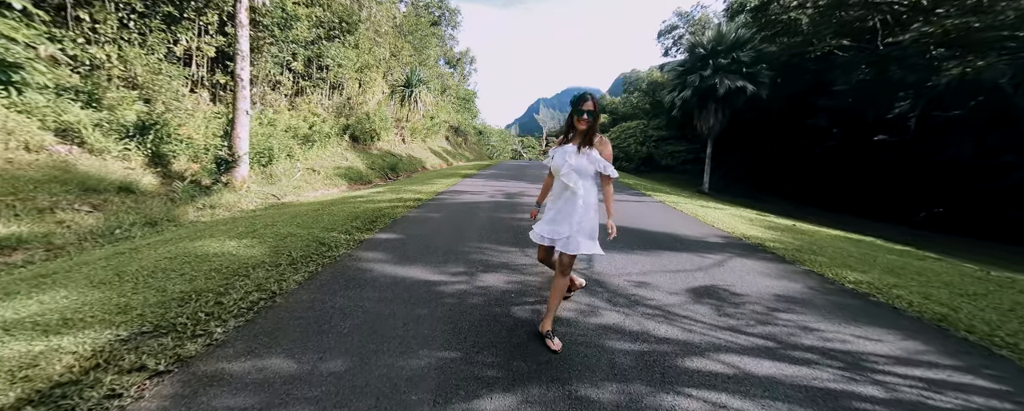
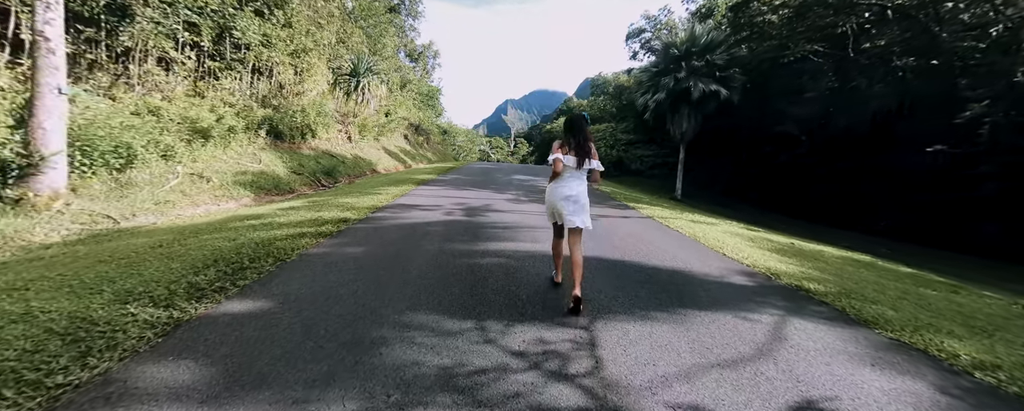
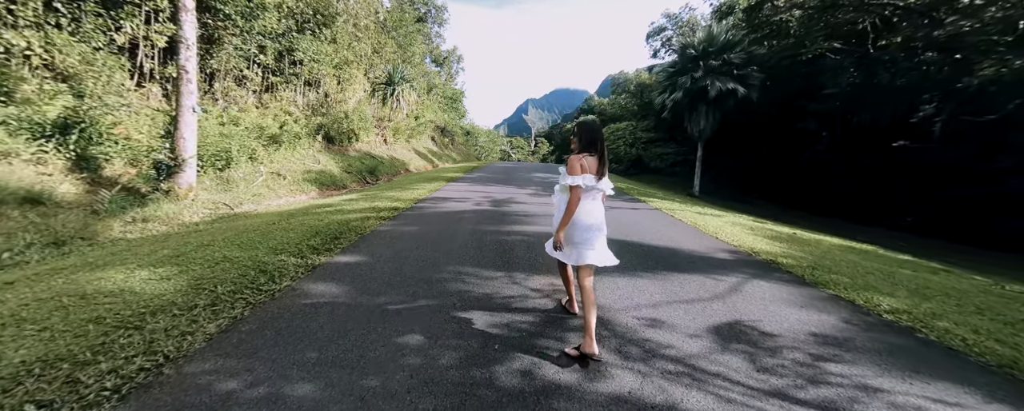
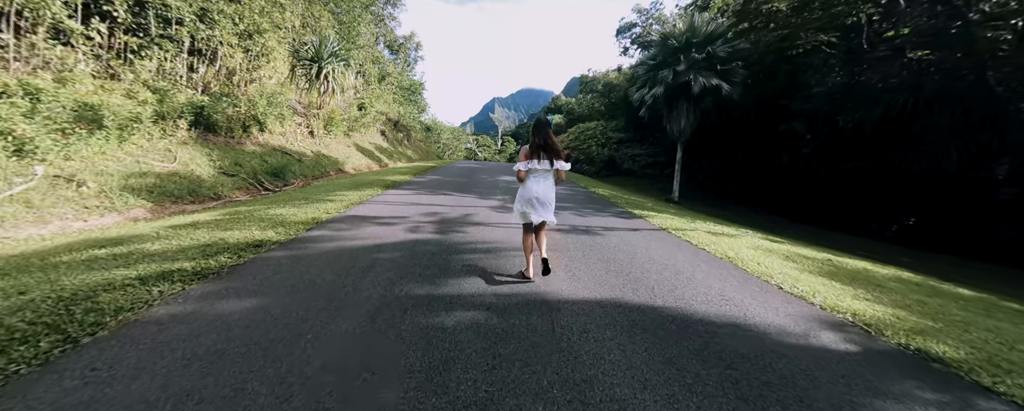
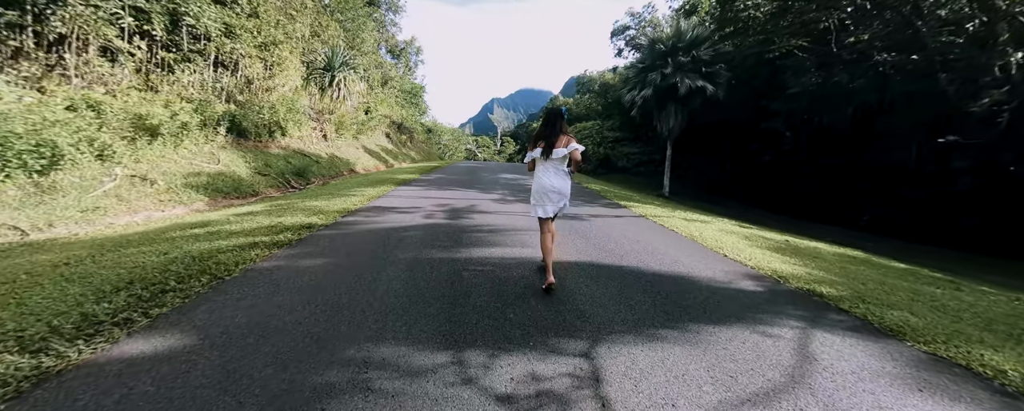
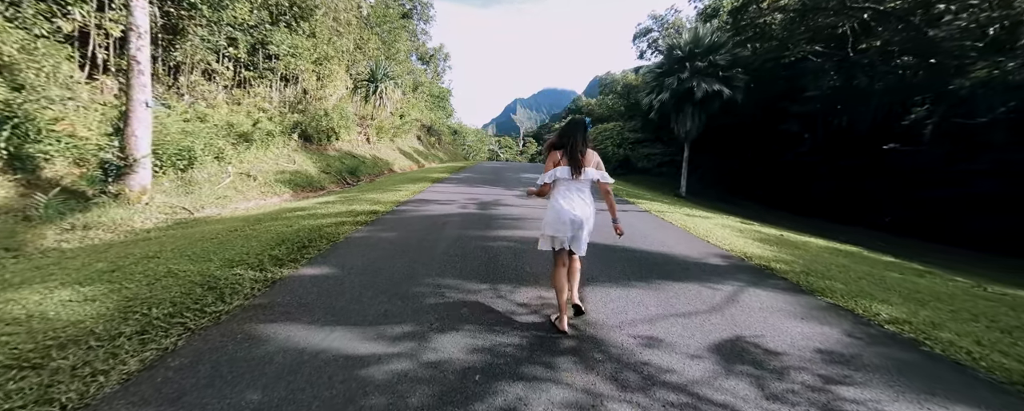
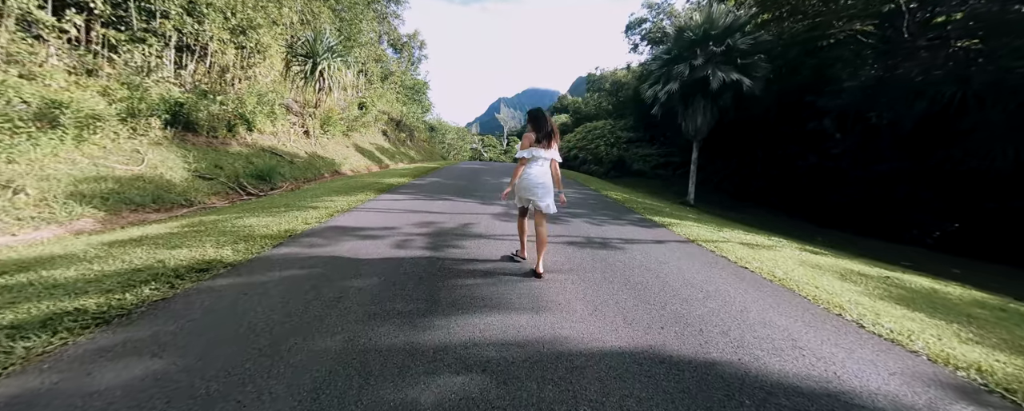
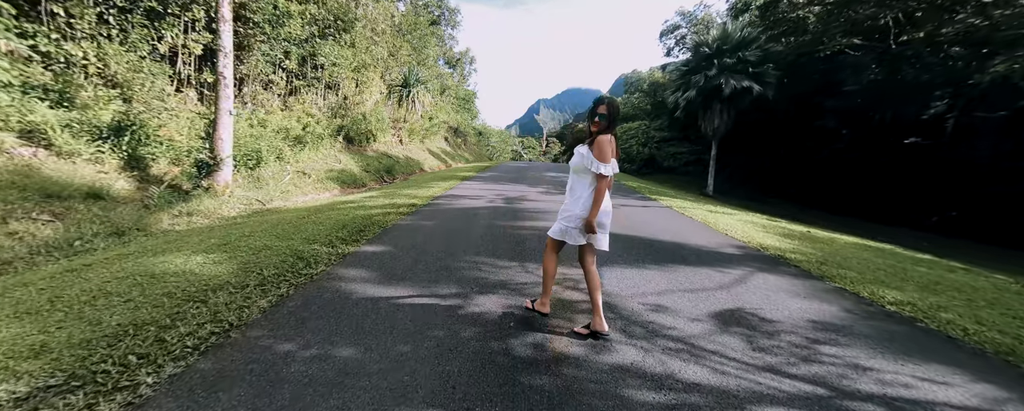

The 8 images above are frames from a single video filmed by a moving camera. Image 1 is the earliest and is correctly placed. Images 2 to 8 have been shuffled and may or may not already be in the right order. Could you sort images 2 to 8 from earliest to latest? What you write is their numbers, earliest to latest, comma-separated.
8, 3, 6, 2, 5, 4, 7
